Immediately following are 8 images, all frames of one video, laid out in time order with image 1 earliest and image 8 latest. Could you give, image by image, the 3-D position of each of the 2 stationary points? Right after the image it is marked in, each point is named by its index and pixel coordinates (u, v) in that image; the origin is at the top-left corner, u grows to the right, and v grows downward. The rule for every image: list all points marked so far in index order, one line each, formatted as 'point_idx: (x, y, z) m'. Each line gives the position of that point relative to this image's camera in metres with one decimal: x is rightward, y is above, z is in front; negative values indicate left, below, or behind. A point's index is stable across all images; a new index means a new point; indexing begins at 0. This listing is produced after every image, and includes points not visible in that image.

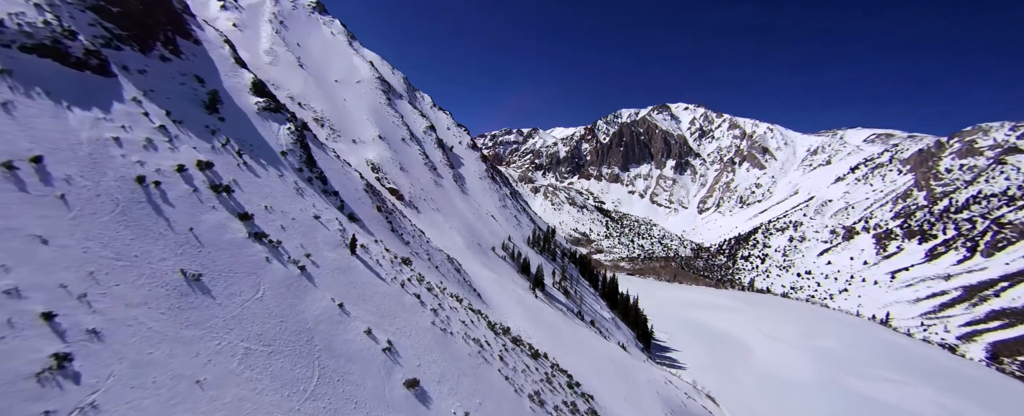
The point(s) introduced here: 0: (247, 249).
0: (-10.6, -1.7, +18.2) m
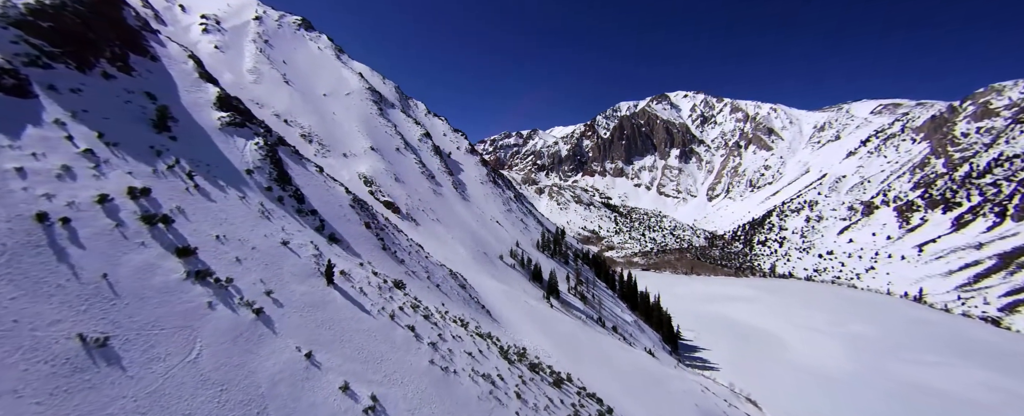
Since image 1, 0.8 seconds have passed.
0: (-10.3, -2.7, +14.3) m
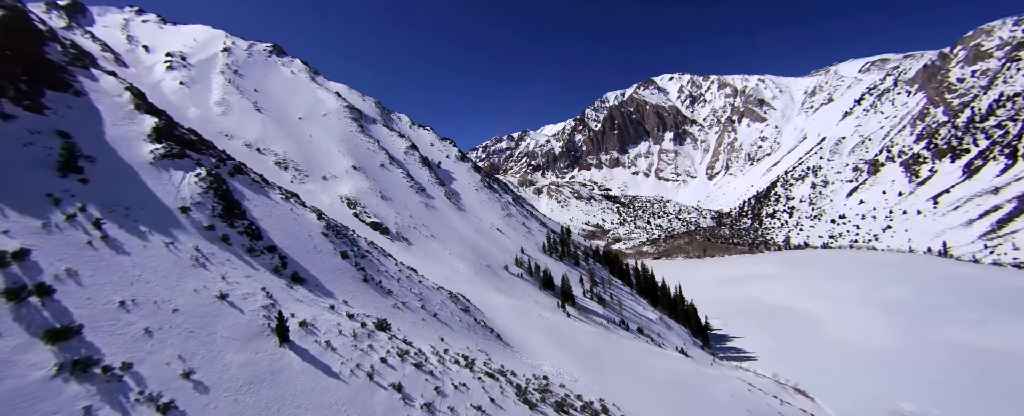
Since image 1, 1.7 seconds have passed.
0: (-10.0, -4.2, +9.7) m
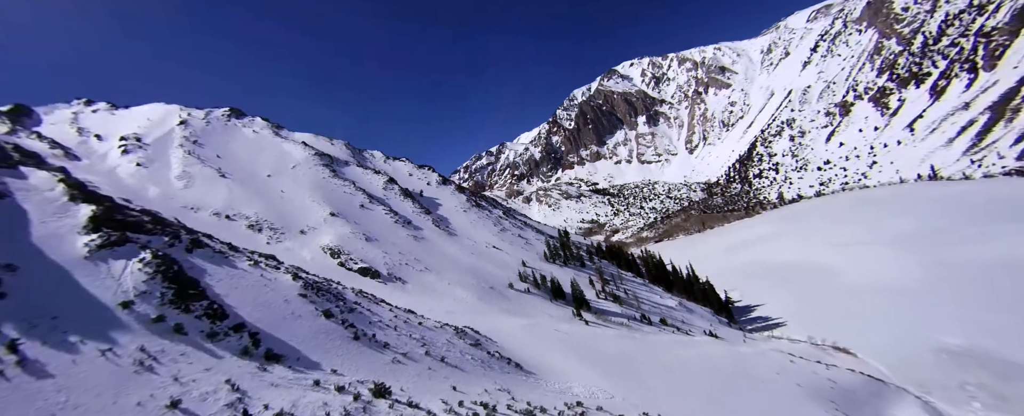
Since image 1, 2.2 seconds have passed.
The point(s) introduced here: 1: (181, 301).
0: (-9.1, -6.4, +6.8) m
1: (-13.3, -3.7, +18.4) m
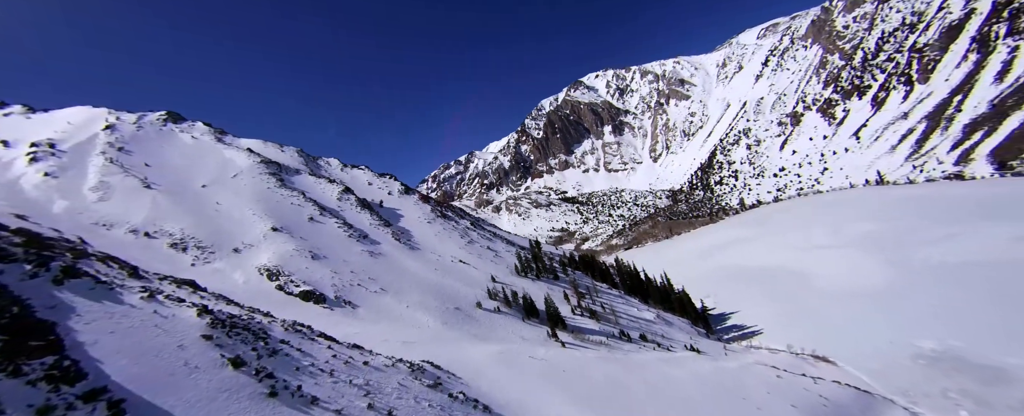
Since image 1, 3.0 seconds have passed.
0: (-9.4, -6.7, +1.7) m
1: (-14.4, -4.3, +13.0) m
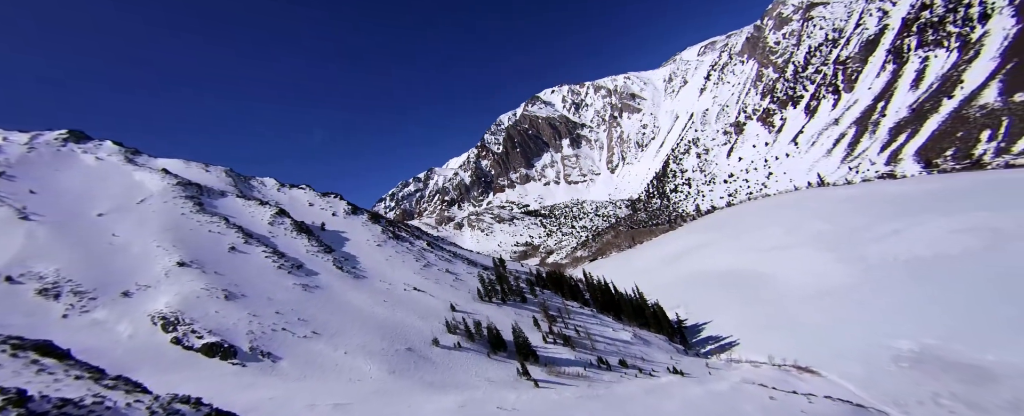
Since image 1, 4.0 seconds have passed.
0: (-9.1, -7.1, -4.8) m
1: (-15.1, -5.3, +6.1) m
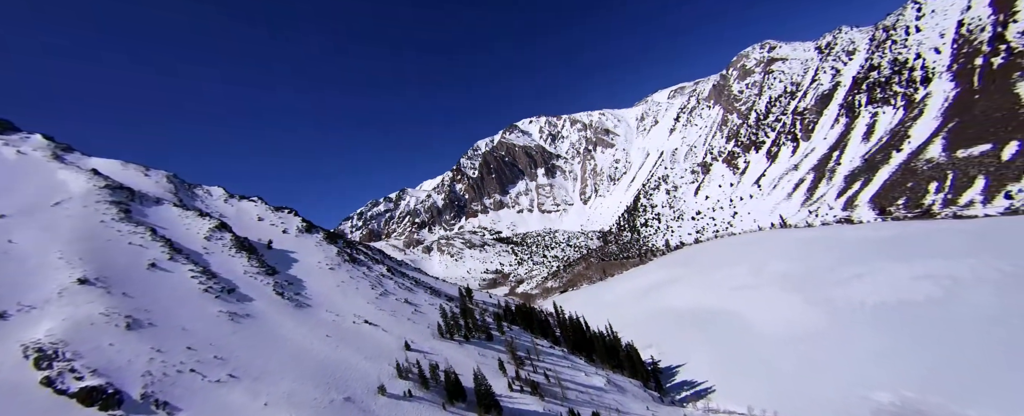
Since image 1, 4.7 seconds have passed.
0: (-9.1, -6.2, -9.8) m
1: (-15.7, -4.7, +0.8) m
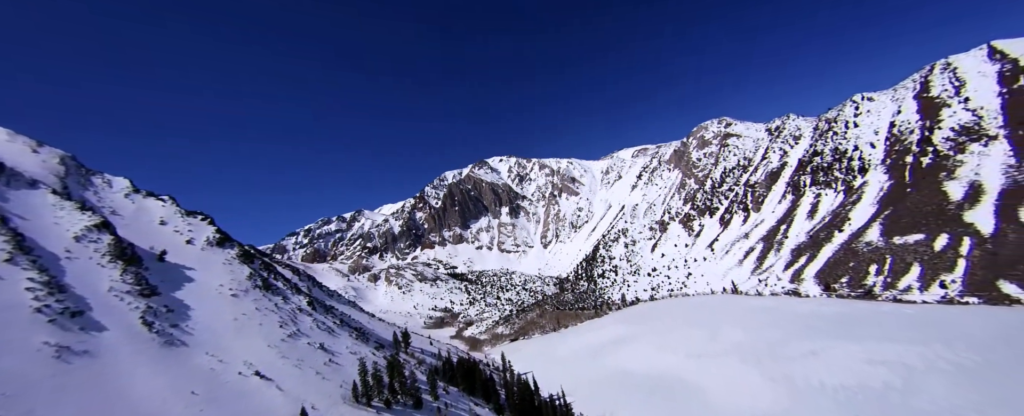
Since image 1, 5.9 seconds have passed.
0: (-8.7, -4.0, -17.6) m
1: (-16.0, -2.6, -7.4) m
